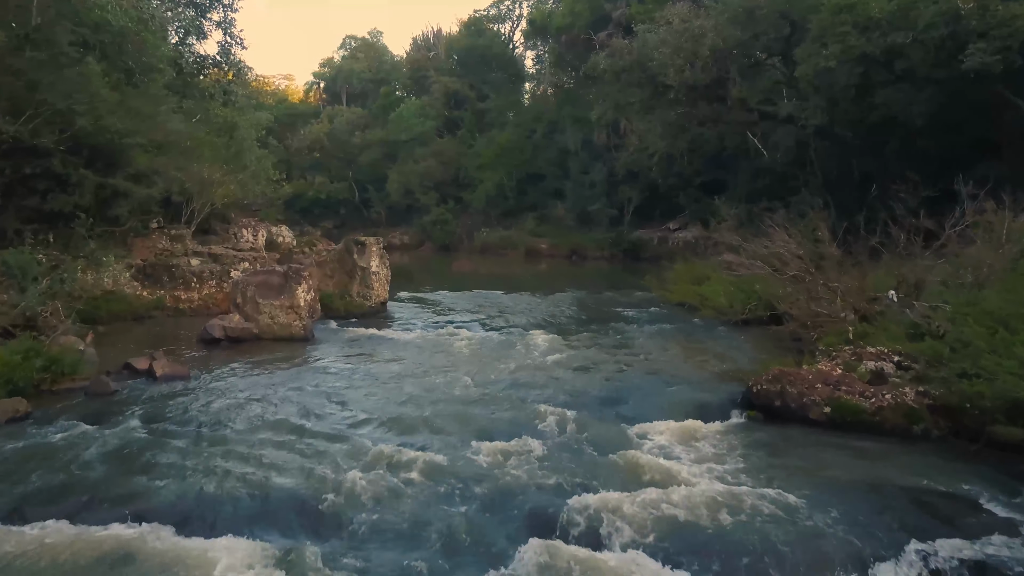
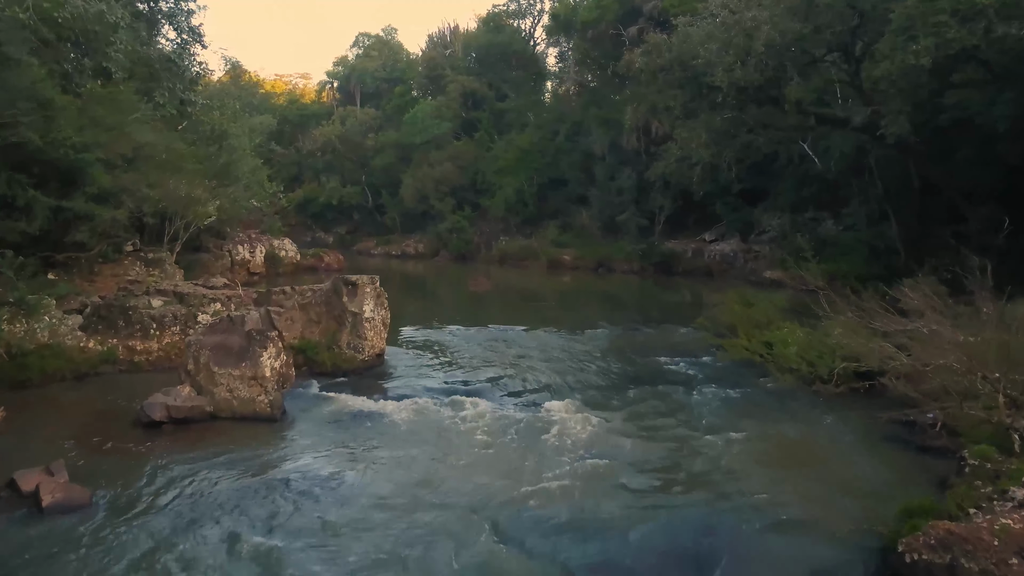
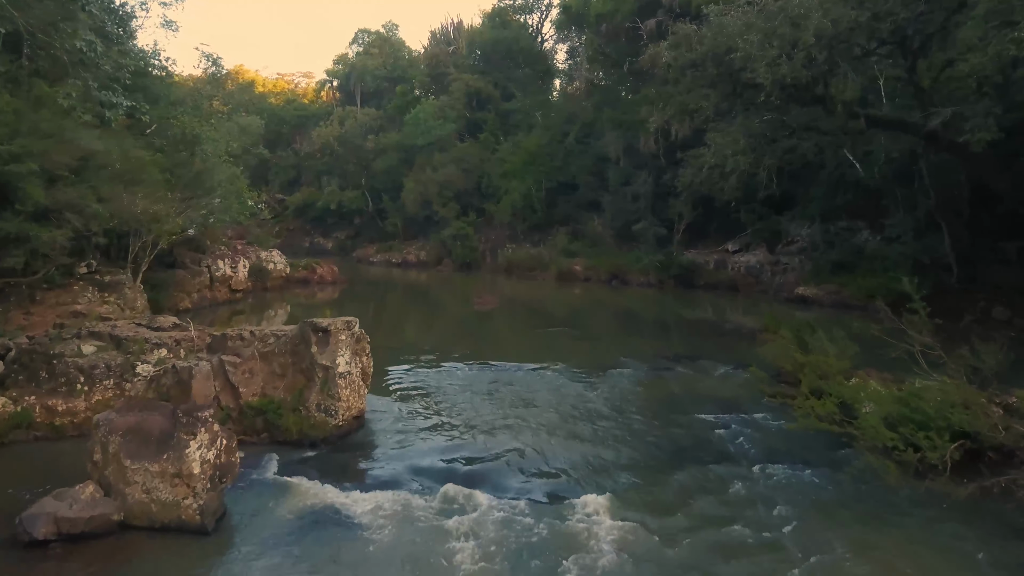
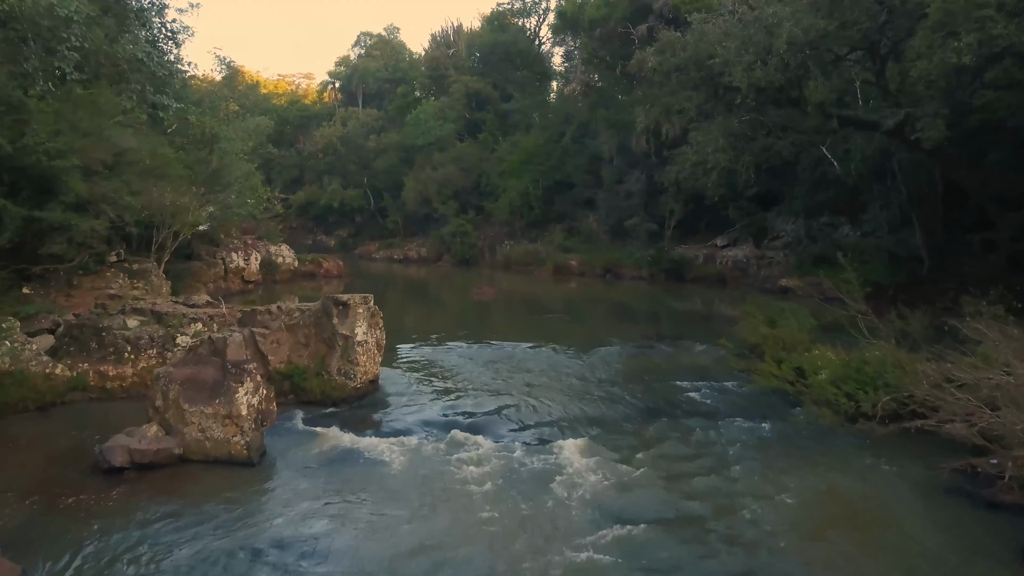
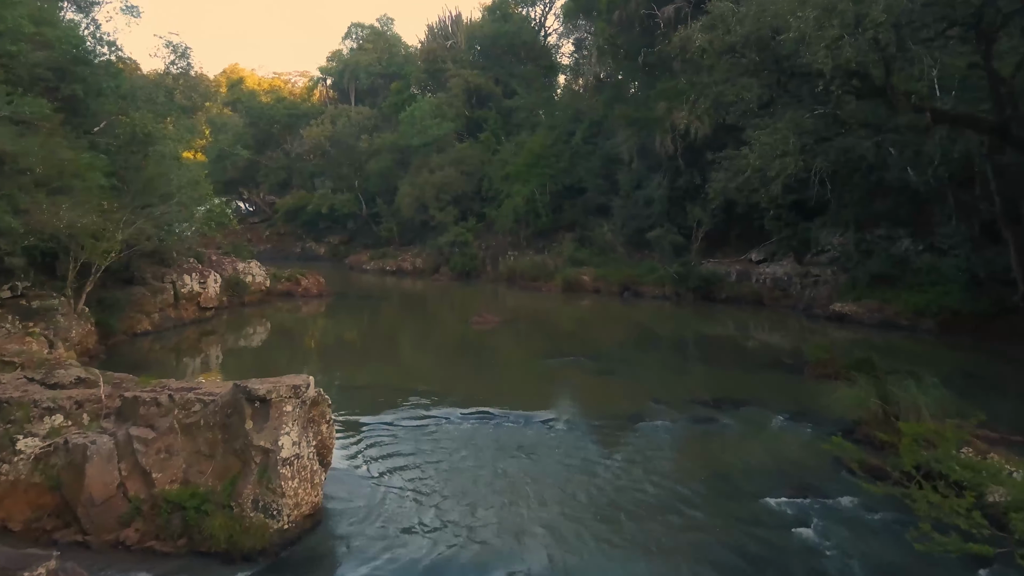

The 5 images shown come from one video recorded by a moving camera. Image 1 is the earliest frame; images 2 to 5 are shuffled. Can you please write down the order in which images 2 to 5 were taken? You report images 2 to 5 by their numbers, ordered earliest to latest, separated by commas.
2, 4, 3, 5
